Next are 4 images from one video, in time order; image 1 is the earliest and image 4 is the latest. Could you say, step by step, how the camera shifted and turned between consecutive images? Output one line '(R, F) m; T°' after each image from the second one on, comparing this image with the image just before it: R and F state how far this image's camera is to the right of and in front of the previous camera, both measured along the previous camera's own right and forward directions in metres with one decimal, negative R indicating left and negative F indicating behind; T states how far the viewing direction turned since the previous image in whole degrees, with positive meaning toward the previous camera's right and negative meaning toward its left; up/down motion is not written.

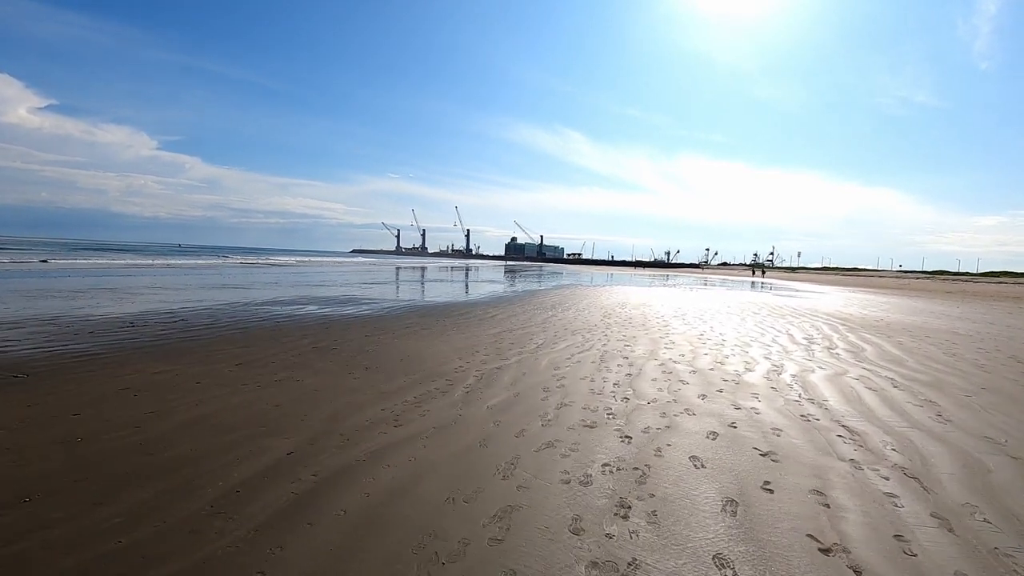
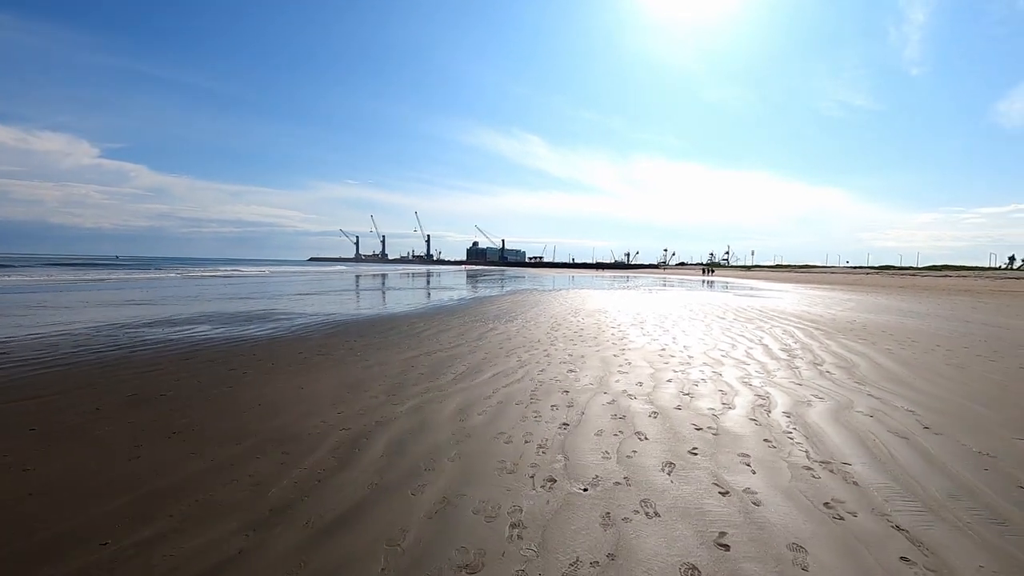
(+0.8, +1.9) m; +4°
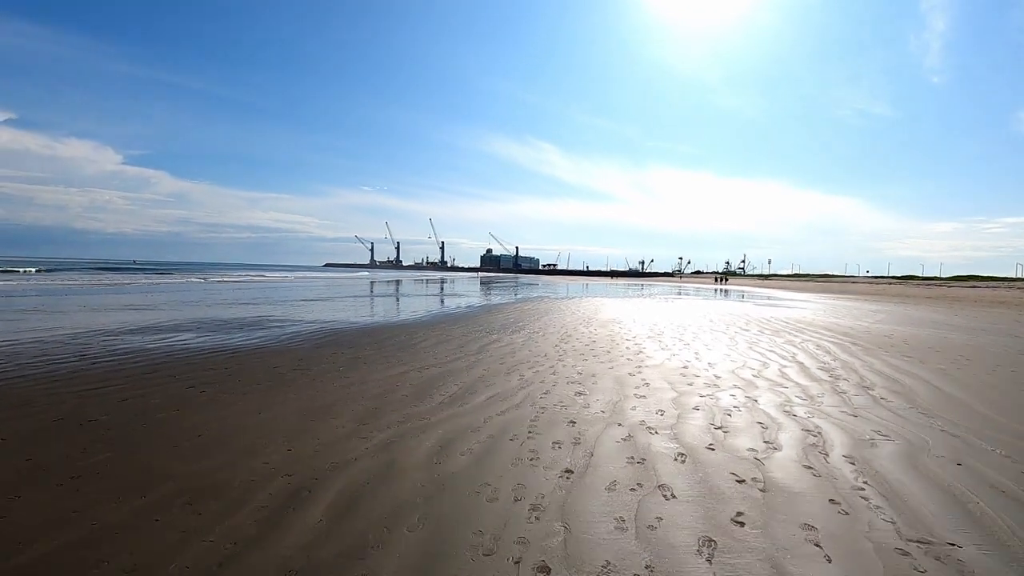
(+0.2, +0.9) m; -2°
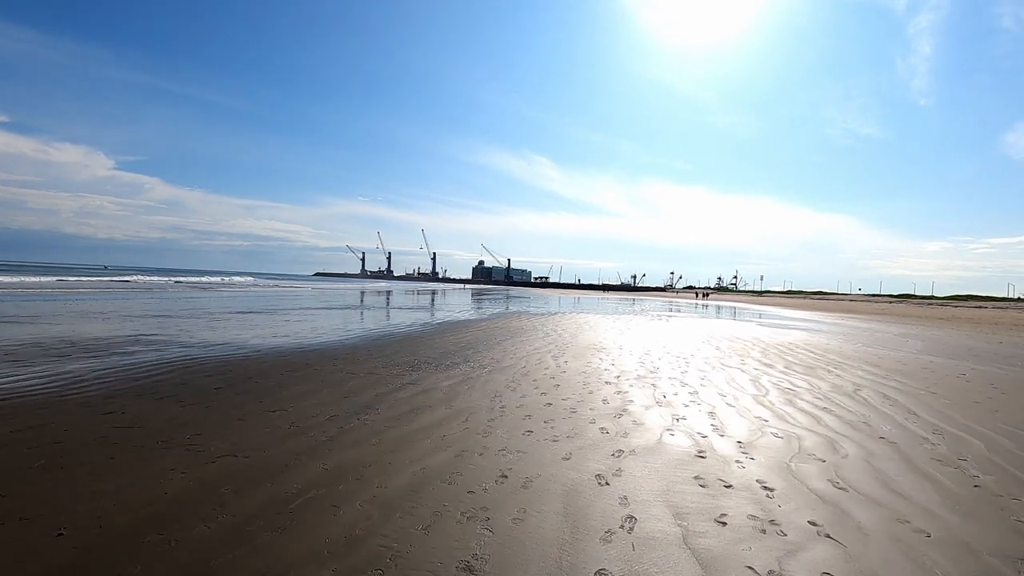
(+1.0, +3.3) m; +1°
